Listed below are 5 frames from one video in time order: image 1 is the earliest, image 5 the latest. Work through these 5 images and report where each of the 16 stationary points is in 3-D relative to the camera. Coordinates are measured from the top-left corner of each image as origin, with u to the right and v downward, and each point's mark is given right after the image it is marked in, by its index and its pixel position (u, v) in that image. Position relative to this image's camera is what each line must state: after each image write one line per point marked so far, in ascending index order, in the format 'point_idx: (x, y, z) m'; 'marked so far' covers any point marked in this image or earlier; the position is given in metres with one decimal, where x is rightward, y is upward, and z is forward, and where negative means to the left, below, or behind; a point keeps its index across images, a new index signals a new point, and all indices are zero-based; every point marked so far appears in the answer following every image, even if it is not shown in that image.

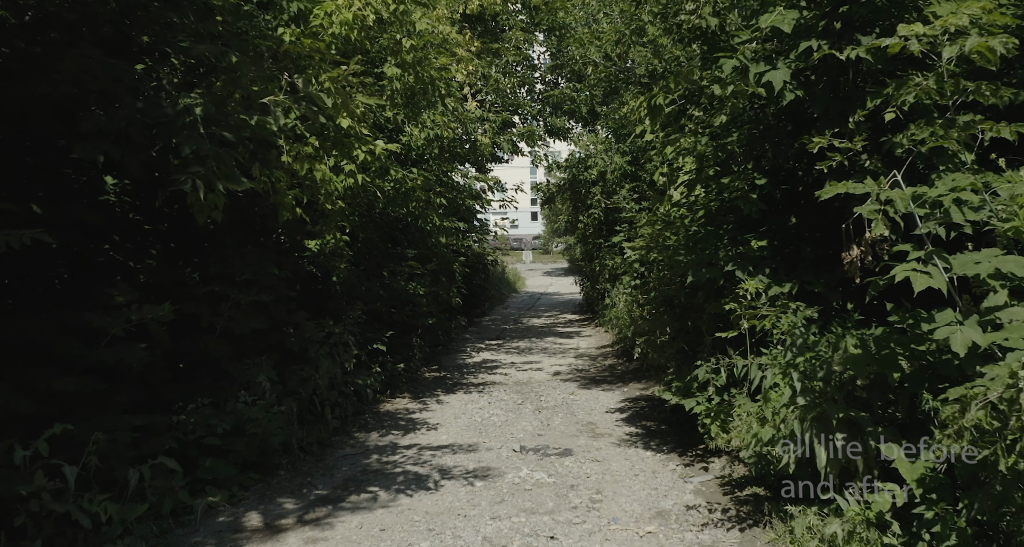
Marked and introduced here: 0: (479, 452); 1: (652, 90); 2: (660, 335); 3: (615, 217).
0: (-0.3, -1.6, +5.9) m
1: (+1.1, +1.5, +5.4) m
2: (+1.5, -0.6, +6.8) m
3: (+2.1, +1.1, +14.1) m
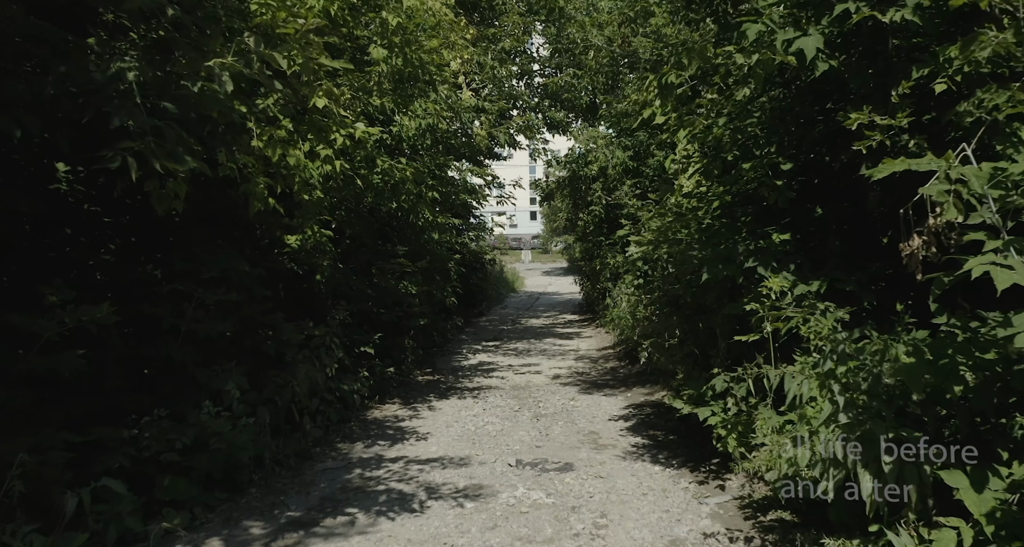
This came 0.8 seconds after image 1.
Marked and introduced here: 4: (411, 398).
0: (-0.3, -1.6, +5.4) m
1: (+1.1, +1.5, +4.9) m
2: (+1.5, -0.6, +6.3) m
3: (+2.1, +1.2, +13.6) m
4: (-1.3, -1.6, +8.6) m
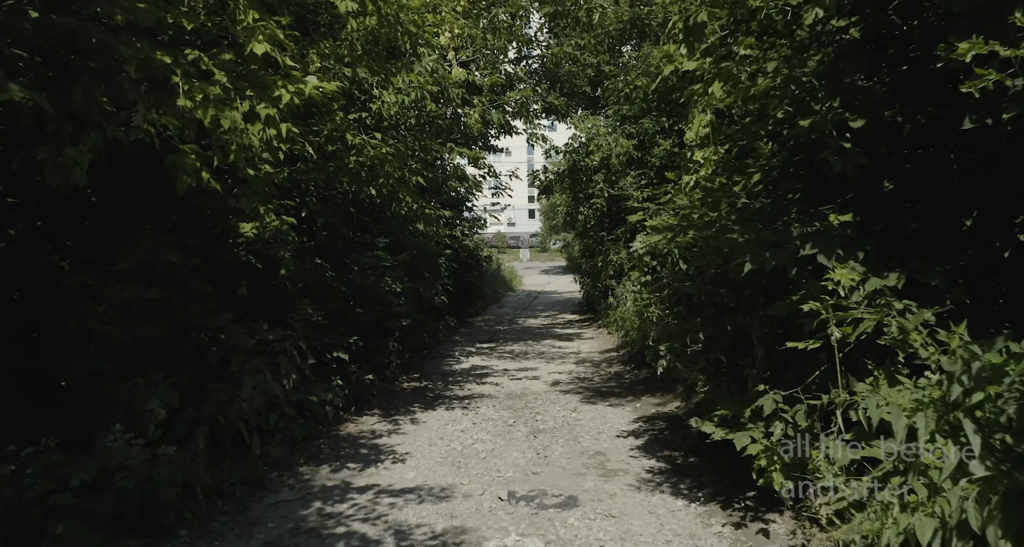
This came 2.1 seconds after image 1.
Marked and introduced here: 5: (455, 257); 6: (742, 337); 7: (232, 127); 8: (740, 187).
0: (-0.4, -1.5, +4.5) m
1: (+1.0, +1.5, +3.9) m
2: (+1.4, -0.5, +5.3) m
3: (+2.0, +1.2, +12.6) m
4: (-1.4, -1.5, +7.6) m
5: (-1.1, +0.3, +13.4) m
6: (+1.6, -0.4, +4.7) m
7: (-1.6, +0.9, +3.9) m
8: (+1.4, +0.5, +4.1) m
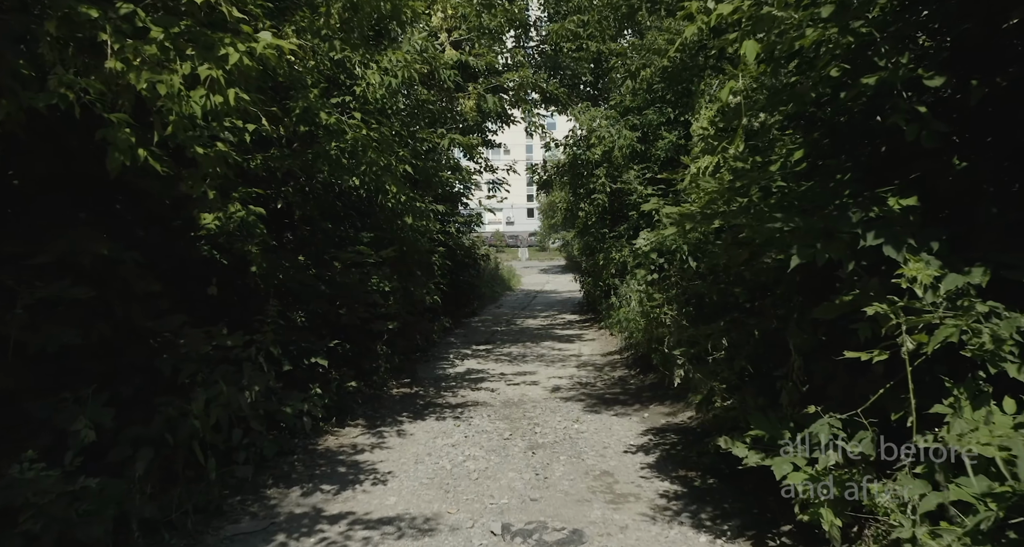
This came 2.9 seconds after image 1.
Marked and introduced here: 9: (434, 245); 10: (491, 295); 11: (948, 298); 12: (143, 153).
0: (-0.4, -1.5, +3.8) m
1: (+1.0, +1.6, +3.3) m
2: (+1.4, -0.5, +4.7) m
3: (+2.0, +1.3, +12.0) m
4: (-1.4, -1.5, +7.0) m
5: (-1.2, +0.3, +12.8) m
6: (+1.6, -0.4, +4.1) m
7: (-1.7, +0.9, +3.3) m
8: (+1.4, +0.5, +3.5) m
9: (-1.2, +0.4, +10.2) m
10: (-0.6, -0.6, +19.6) m
11: (+1.7, -0.1, +2.6) m
12: (-1.9, +0.6, +3.5) m
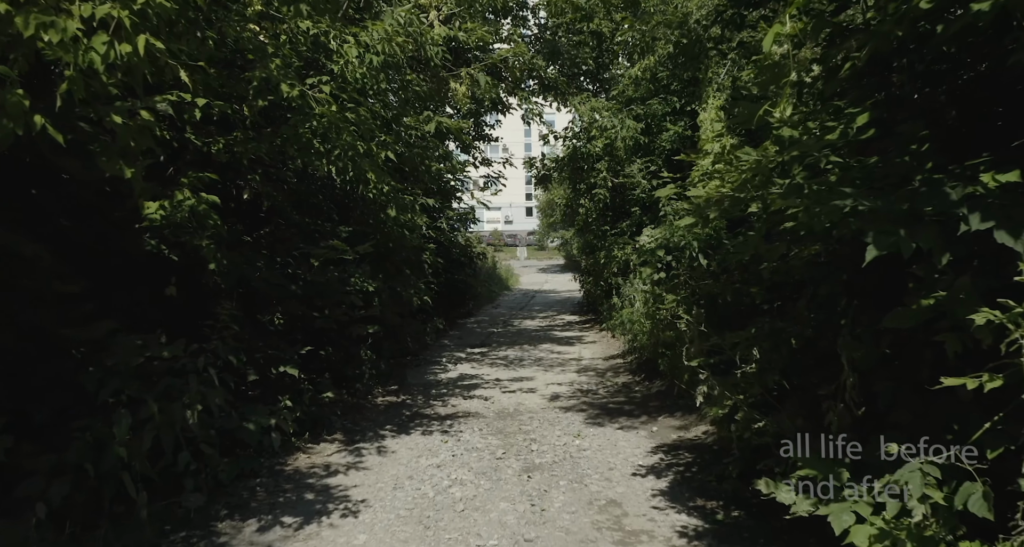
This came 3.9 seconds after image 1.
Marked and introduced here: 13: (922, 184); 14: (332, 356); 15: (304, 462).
0: (-0.5, -1.5, +3.1) m
1: (+0.9, +1.6, +2.6) m
2: (+1.3, -0.5, +4.0) m
3: (+1.9, +1.3, +11.3) m
4: (-1.4, -1.5, +6.3) m
5: (-1.3, +0.4, +12.1) m
6: (+1.5, -0.4, +3.4) m
7: (-1.7, +0.9, +2.6) m
8: (+1.3, +0.6, +2.8) m
9: (-1.2, +0.5, +9.5) m
10: (-0.7, -0.6, +19.0) m
11: (+1.6, -0.1, +2.0) m
12: (-1.9, +0.6, +2.8) m
13: (+1.4, +0.3, +2.3) m
14: (-1.8, -0.8, +6.7) m
15: (-1.7, -1.5, +5.5) m
